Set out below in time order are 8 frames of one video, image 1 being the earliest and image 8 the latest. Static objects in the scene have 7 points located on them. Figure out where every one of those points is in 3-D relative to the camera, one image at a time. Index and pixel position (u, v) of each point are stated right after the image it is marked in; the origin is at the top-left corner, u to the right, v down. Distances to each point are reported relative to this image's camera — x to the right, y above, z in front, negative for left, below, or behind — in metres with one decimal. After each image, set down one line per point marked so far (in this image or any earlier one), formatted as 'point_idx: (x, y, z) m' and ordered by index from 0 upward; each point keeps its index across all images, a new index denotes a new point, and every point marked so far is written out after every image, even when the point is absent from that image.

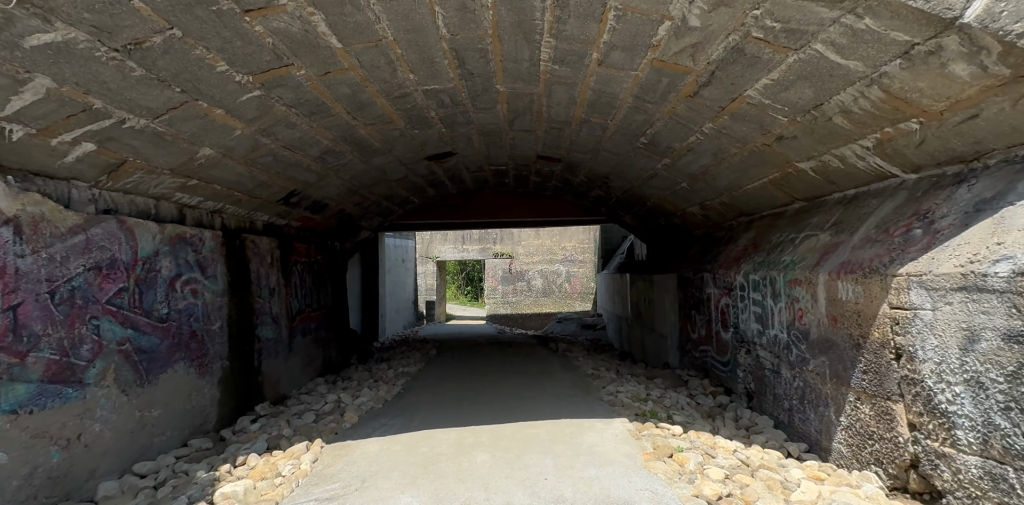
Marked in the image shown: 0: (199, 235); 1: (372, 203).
0: (-3.0, +0.2, +5.2) m
1: (-2.5, +0.9, +9.9) m
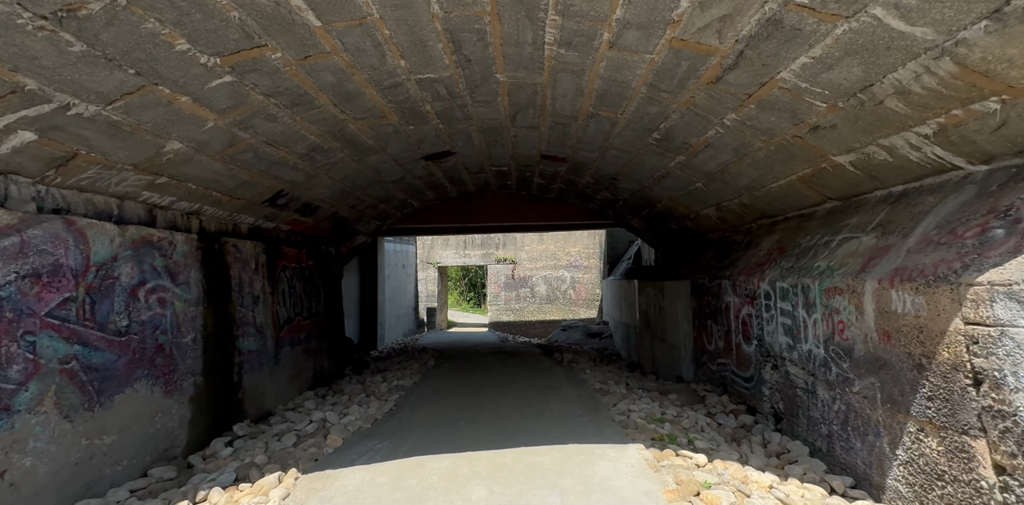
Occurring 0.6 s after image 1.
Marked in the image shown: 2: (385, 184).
0: (-3.0, +0.1, +4.7) m
1: (-2.5, +0.8, +9.4) m
2: (-2.0, +1.1, +8.7) m
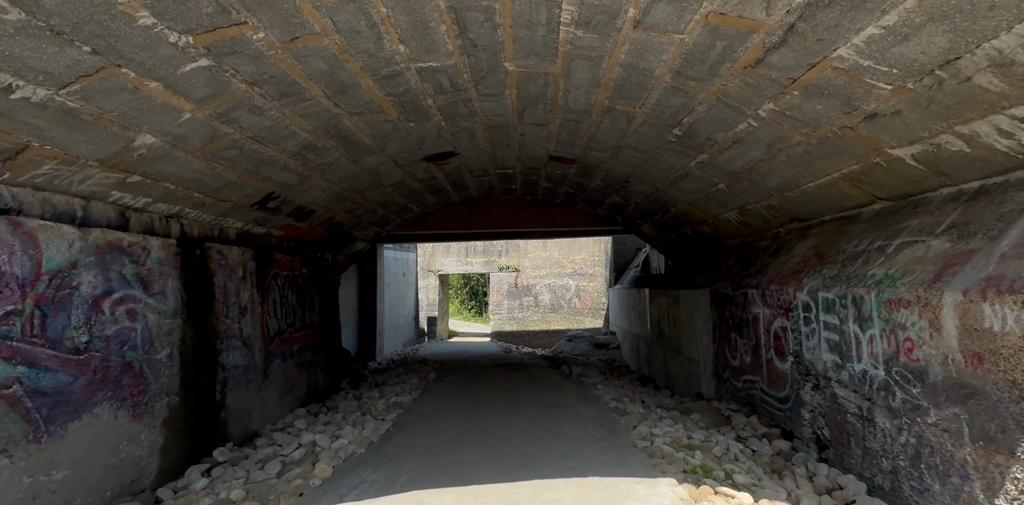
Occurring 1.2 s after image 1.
0: (-2.9, +0.1, +4.3) m
1: (-2.4, +0.7, +9.0) m
2: (-1.9, +1.0, +8.2) m
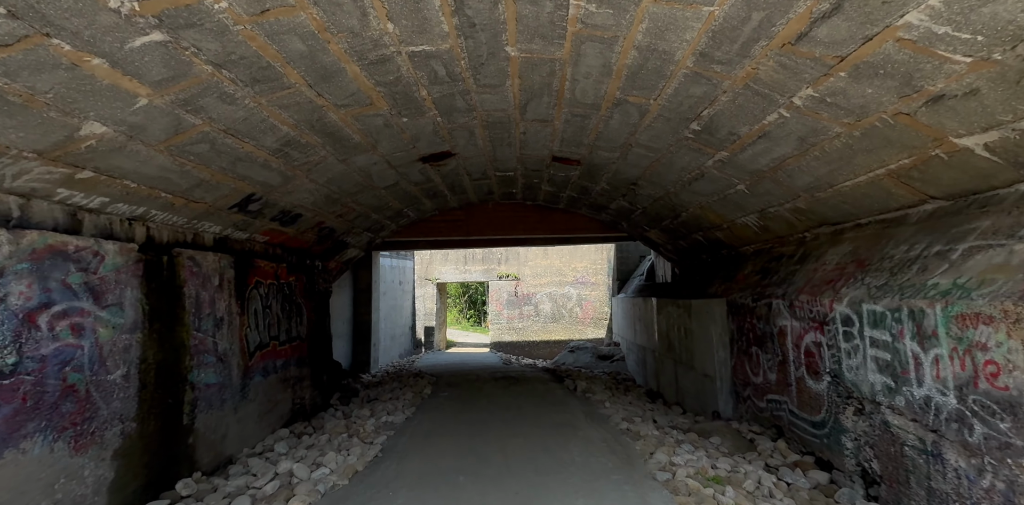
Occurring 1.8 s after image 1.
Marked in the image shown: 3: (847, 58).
0: (-2.9, 0.0, +3.8) m
1: (-2.4, +0.6, +8.5) m
2: (-1.9, +0.9, +7.7) m
3: (+1.8, +1.0, +2.9) m
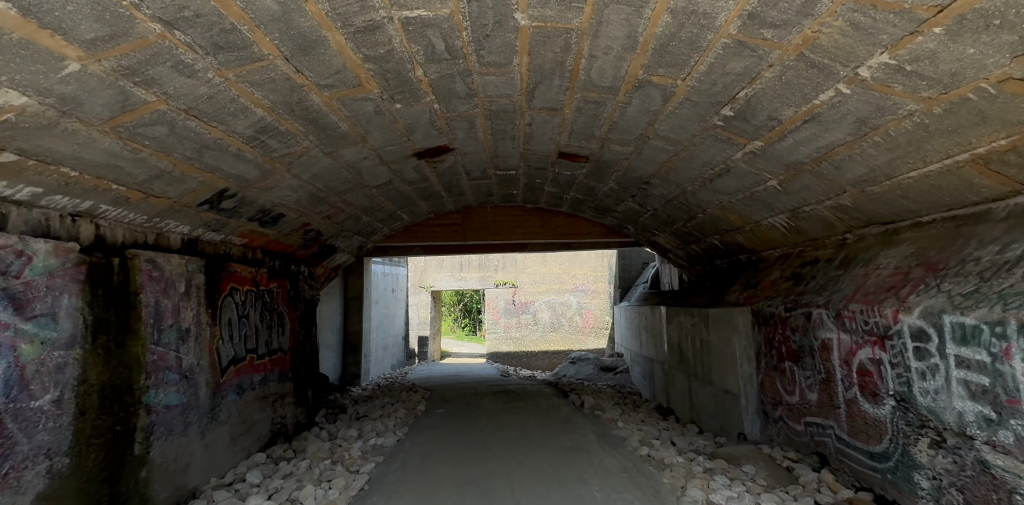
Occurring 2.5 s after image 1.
0: (-2.8, 0.0, +3.2) m
1: (-2.3, +0.5, +7.8) m
2: (-1.9, +0.8, +7.1) m
3: (+1.9, +1.0, +2.3) m
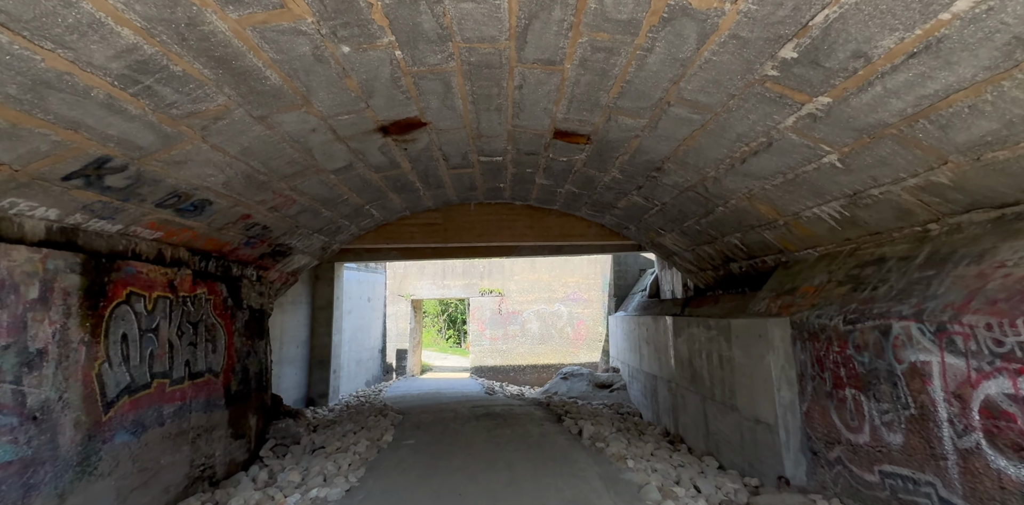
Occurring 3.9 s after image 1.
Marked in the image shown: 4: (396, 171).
0: (-2.9, +0.1, +1.9) m
1: (-2.5, +0.5, +6.6) m
2: (-2.0, +0.8, +5.9) m
3: (+1.8, +1.1, +1.2) m
4: (-1.4, +1.0, +6.7) m
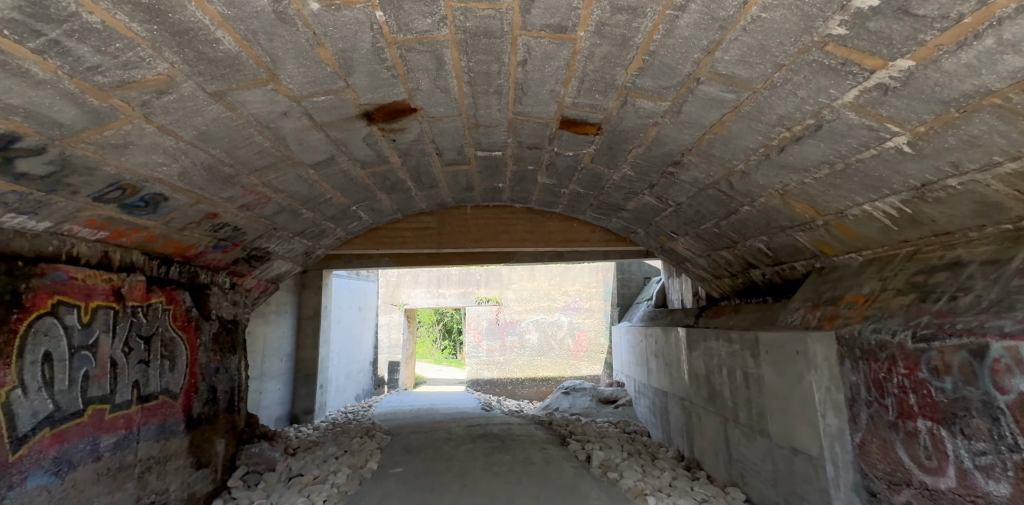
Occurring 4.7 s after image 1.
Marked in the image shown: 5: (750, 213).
0: (-2.8, +0.1, +1.2) m
1: (-2.5, +0.5, +5.9) m
2: (-2.0, +0.8, +5.2) m
3: (+1.8, +1.1, +0.5) m
4: (-1.4, +0.9, +6.0) m
5: (+2.3, +0.4, +5.3) m
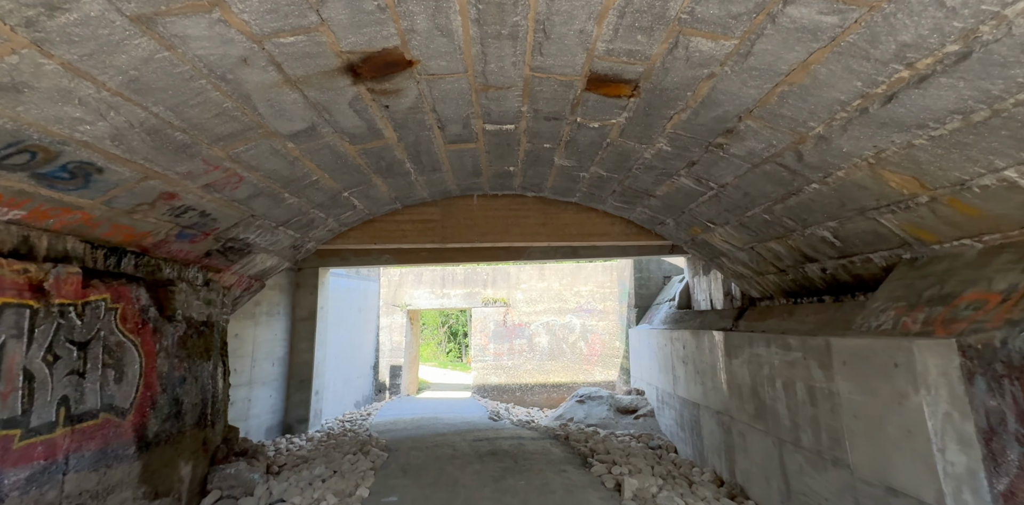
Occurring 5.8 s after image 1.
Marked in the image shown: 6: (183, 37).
0: (-2.8, +0.2, +0.3) m
1: (-2.4, +0.6, +5.0) m
2: (-1.9, +0.9, +4.3) m
3: (+1.9, +1.3, -0.4) m
4: (-1.3, +1.0, +5.1) m
5: (+2.5, +0.5, +4.4) m
6: (-1.7, +1.1, +2.9) m
